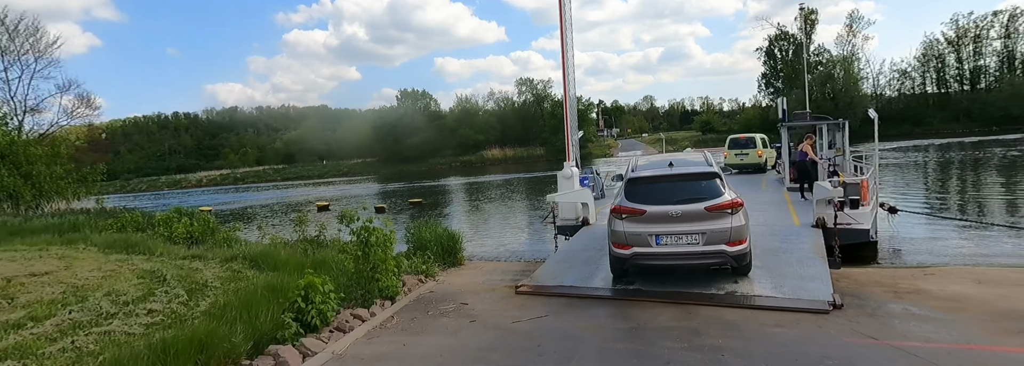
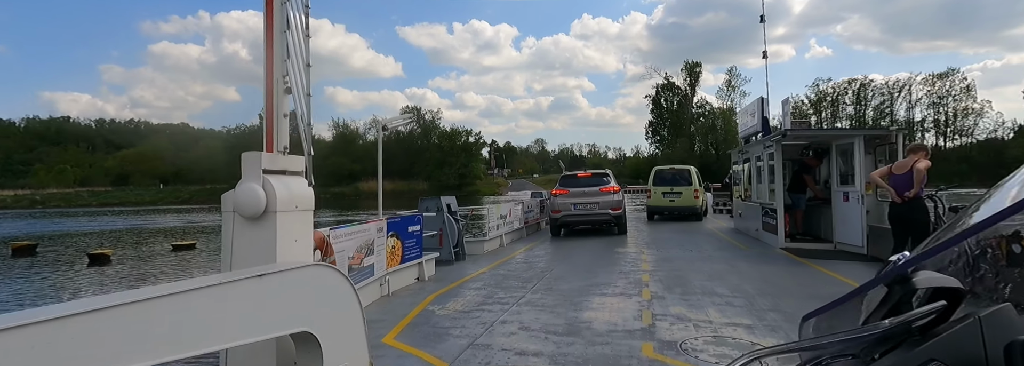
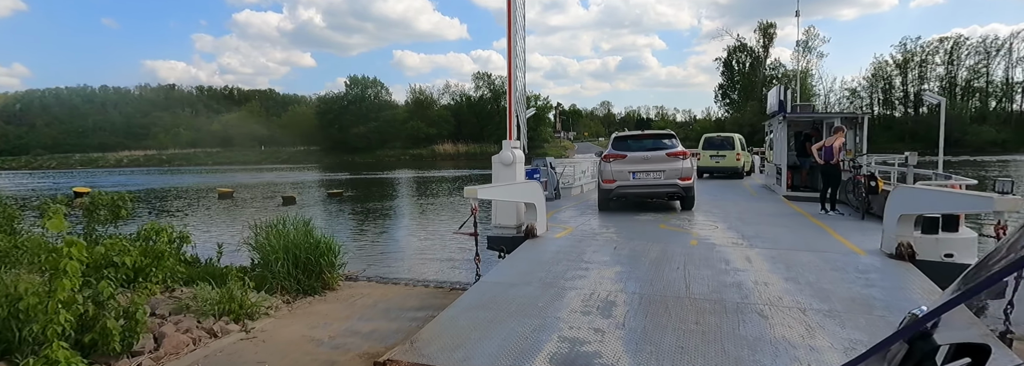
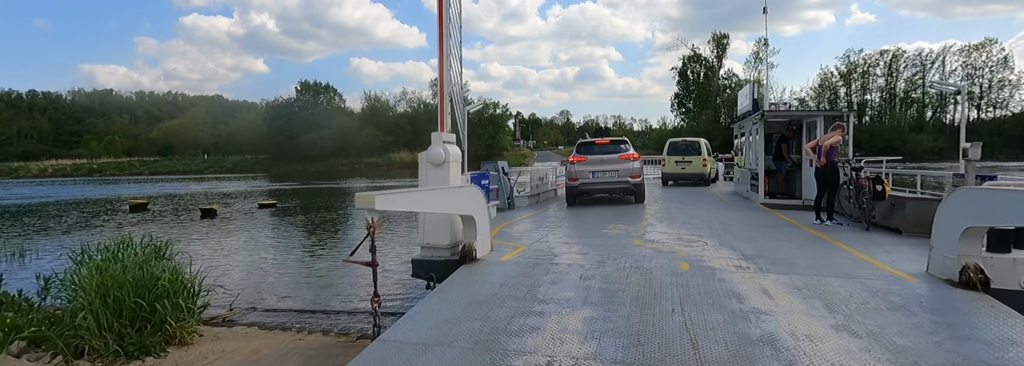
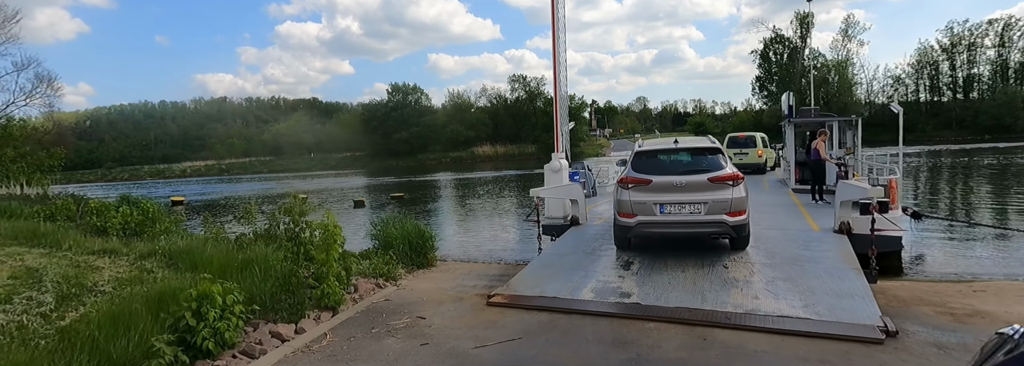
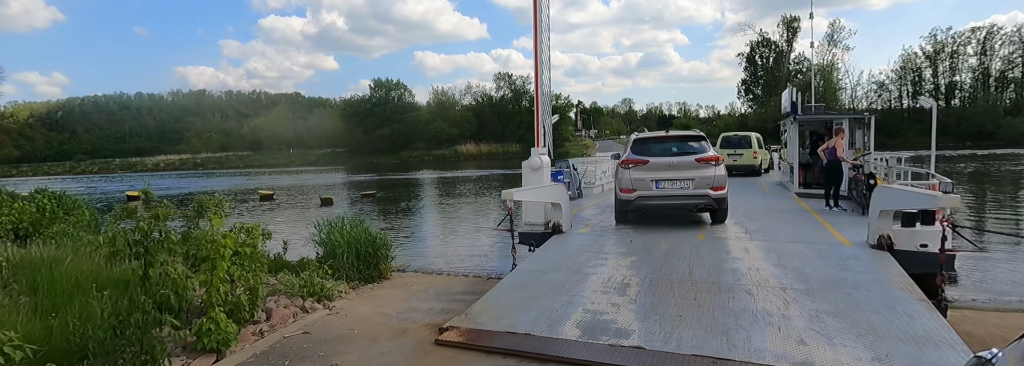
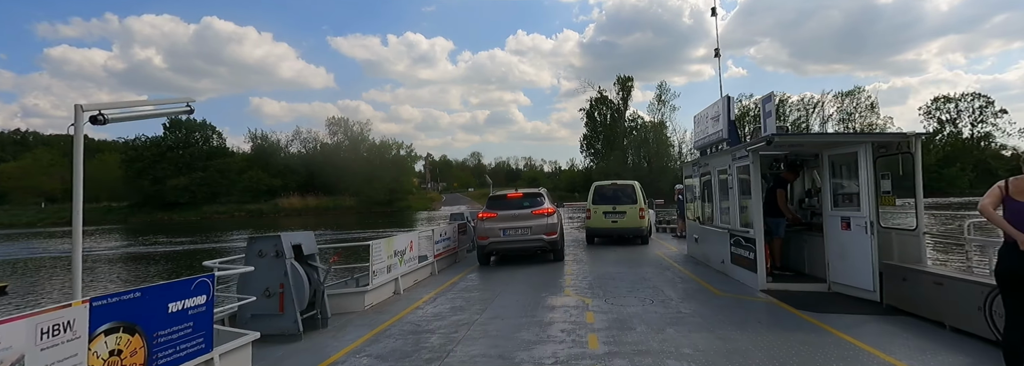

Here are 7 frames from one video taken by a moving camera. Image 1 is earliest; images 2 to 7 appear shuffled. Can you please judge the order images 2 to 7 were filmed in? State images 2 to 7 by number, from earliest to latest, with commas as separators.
5, 6, 3, 4, 2, 7
